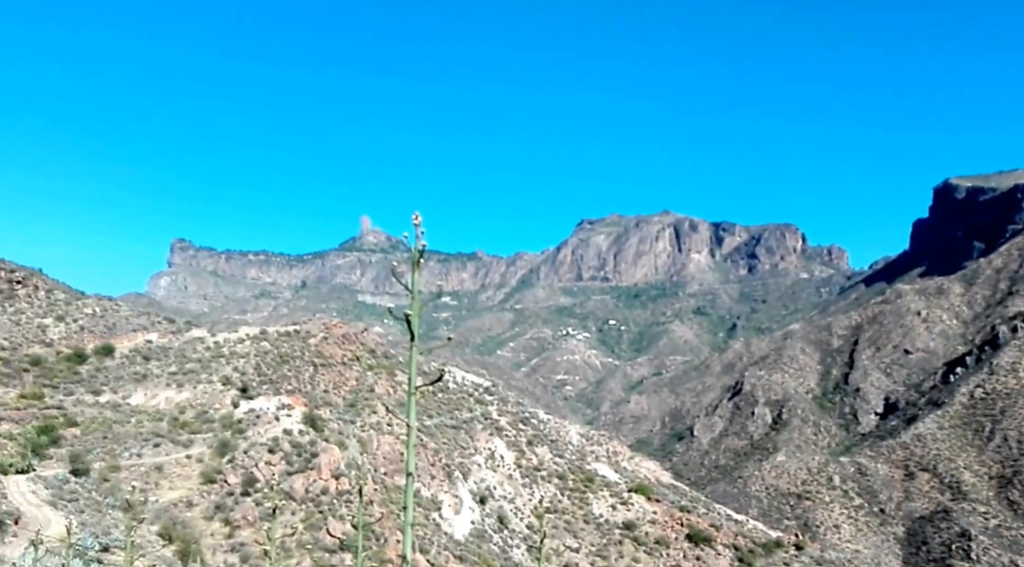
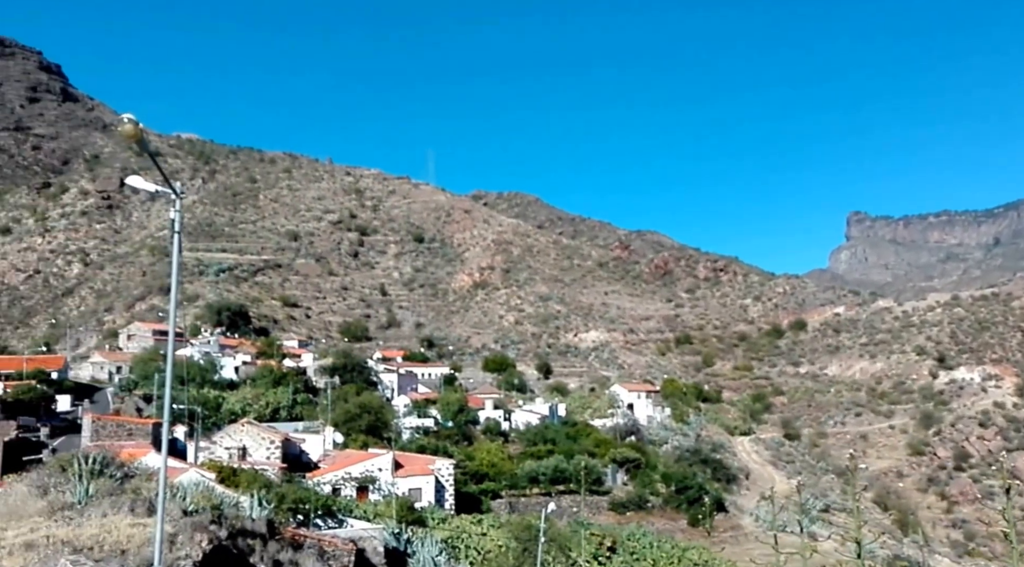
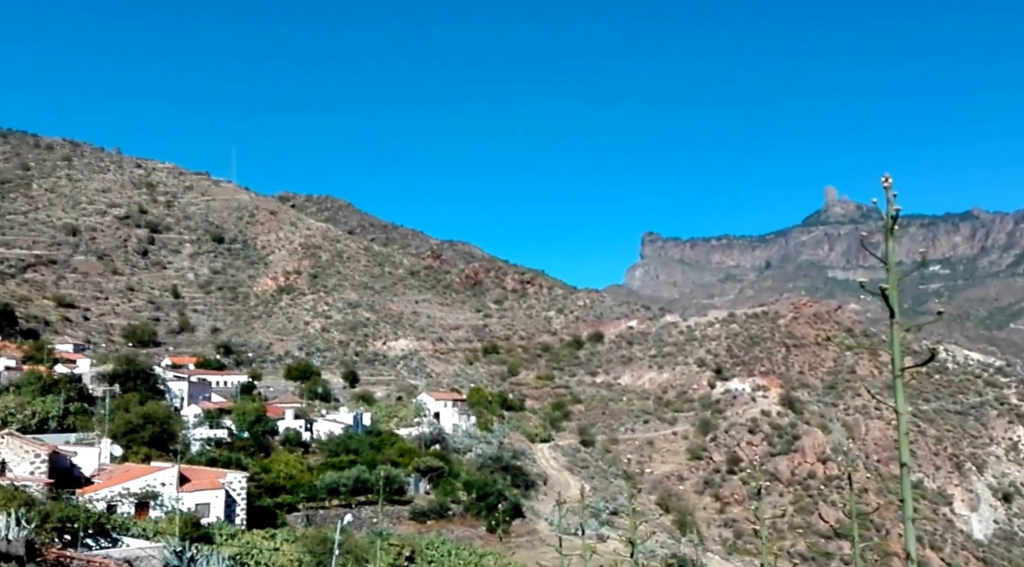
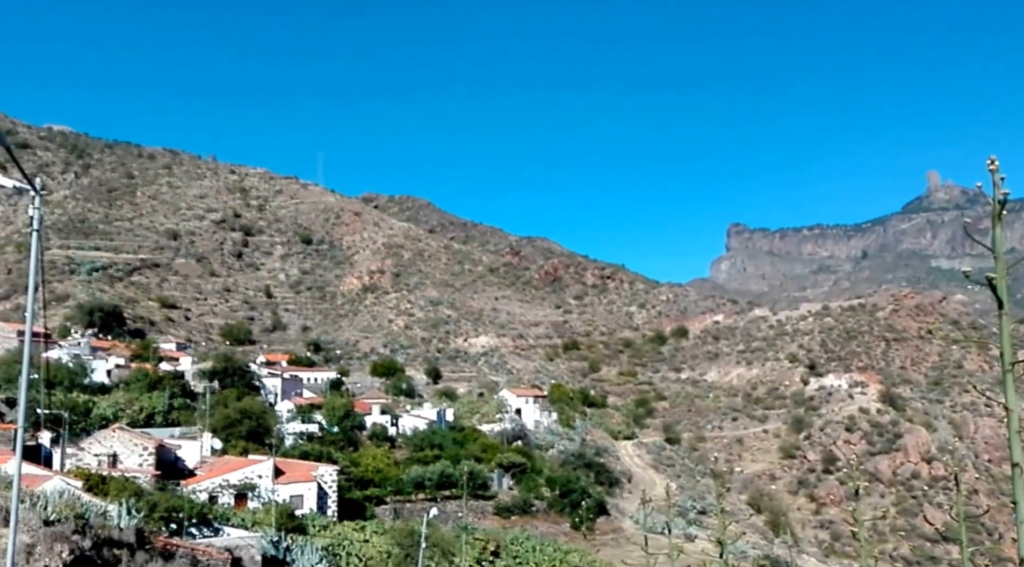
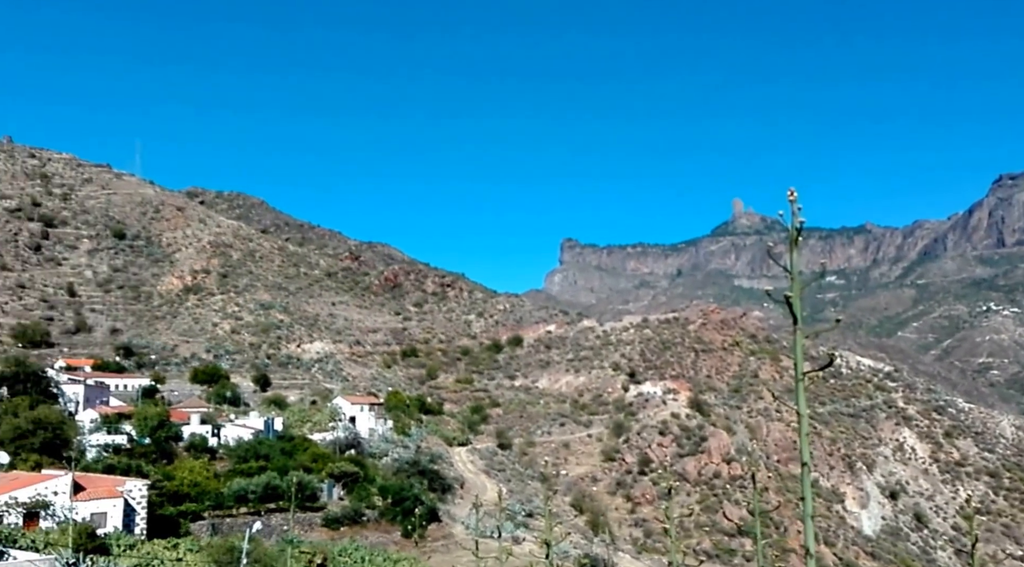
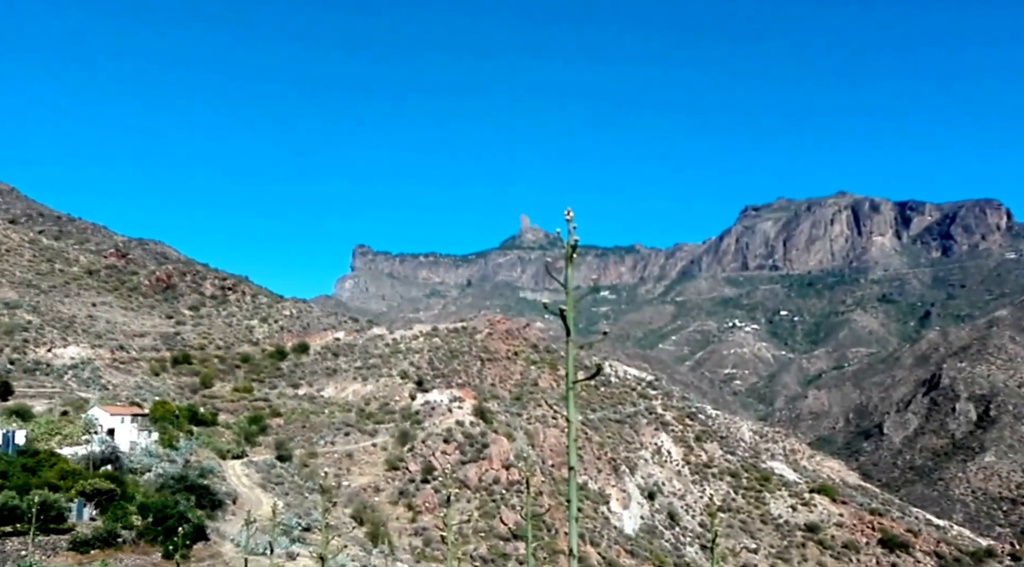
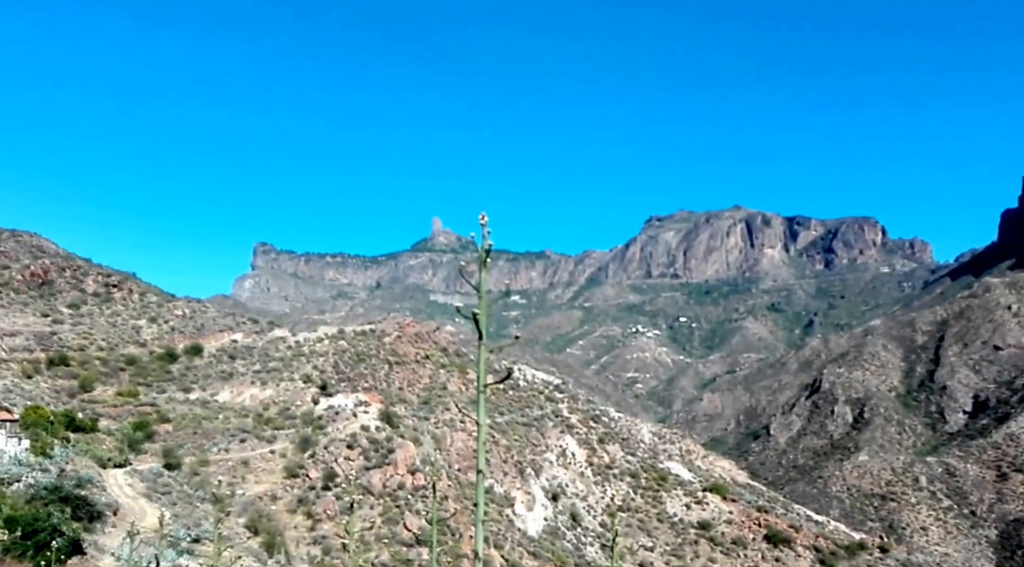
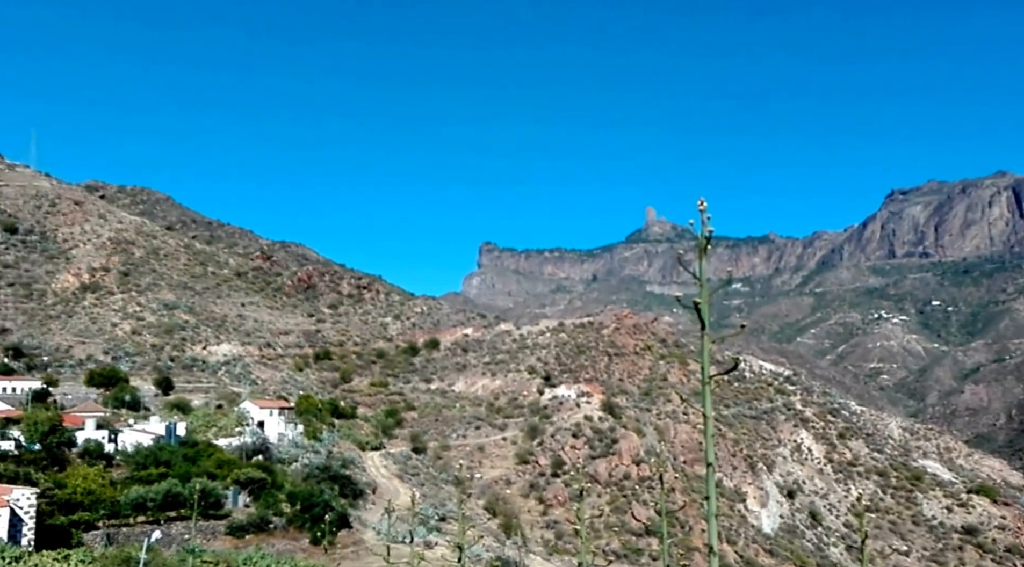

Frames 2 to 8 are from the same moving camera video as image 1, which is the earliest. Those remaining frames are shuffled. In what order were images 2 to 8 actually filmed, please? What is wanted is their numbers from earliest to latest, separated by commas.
7, 6, 8, 5, 3, 4, 2
